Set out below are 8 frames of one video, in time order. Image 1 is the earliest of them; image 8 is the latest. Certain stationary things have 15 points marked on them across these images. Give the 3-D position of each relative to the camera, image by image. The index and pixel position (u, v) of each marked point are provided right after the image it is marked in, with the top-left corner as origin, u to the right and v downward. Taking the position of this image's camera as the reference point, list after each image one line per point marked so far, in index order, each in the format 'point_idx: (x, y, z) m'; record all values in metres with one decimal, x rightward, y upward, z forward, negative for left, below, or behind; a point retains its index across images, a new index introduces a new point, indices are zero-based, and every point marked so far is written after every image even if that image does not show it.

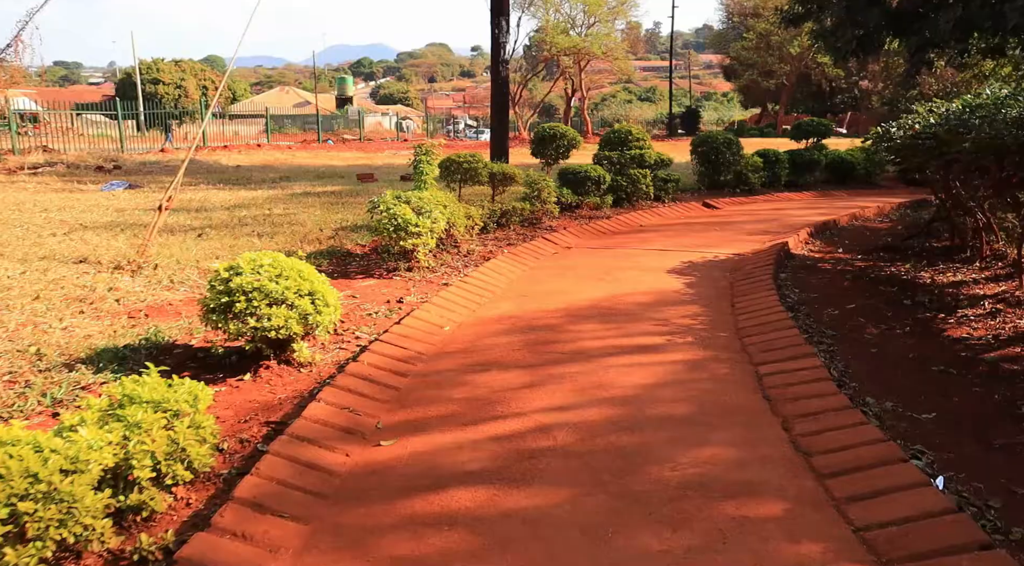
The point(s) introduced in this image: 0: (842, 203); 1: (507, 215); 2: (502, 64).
0: (+4.3, +1.0, +11.0) m
1: (-0.1, +0.6, +7.9) m
2: (-0.1, +3.0, +11.5) m
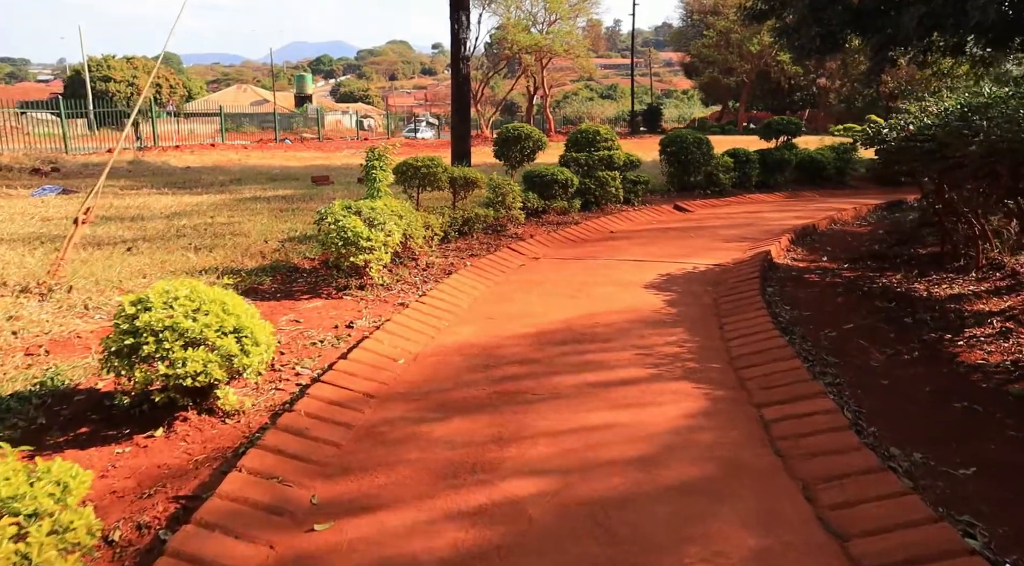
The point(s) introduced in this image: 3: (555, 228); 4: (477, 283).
0: (+3.8, +1.0, +10.7) m
1: (-0.4, +0.5, +7.4) m
2: (-0.6, +2.9, +10.9) m
3: (+0.4, +0.5, +8.1) m
4: (-0.2, 0.0, +5.7) m
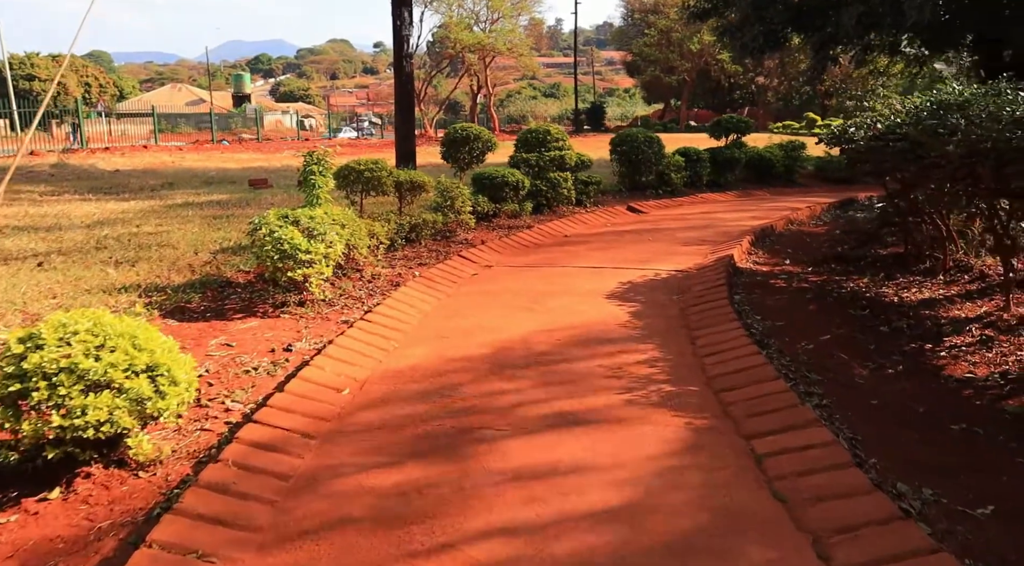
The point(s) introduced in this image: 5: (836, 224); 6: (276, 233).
0: (+3.2, +1.0, +10.5) m
1: (-0.8, +0.4, +6.9) m
2: (-1.3, +2.8, +10.5) m
3: (0.0, +0.4, +7.7) m
4: (-0.5, -0.1, +5.3) m
5: (+3.3, +0.6, +8.7) m
6: (-1.3, +0.3, +4.7) m
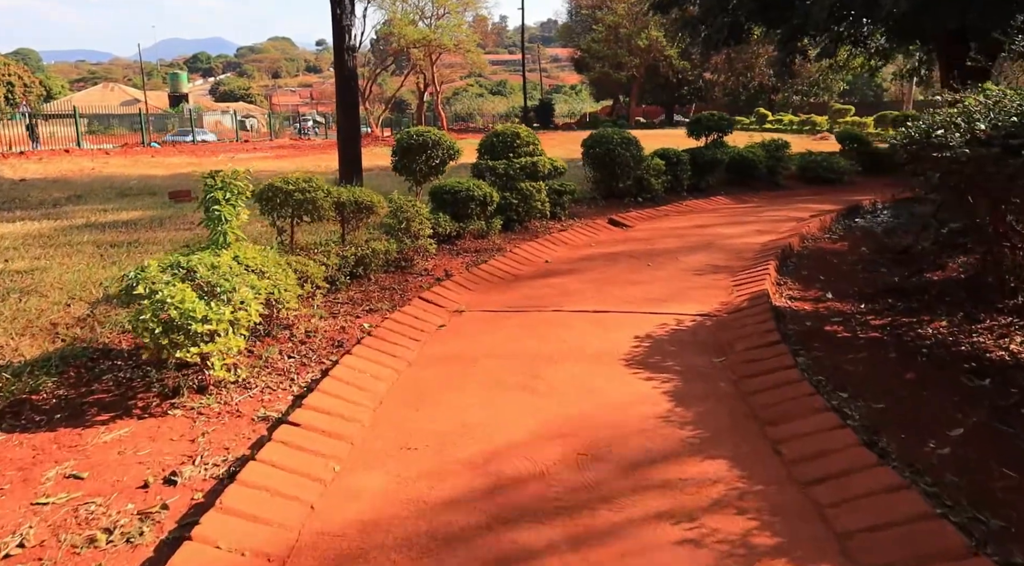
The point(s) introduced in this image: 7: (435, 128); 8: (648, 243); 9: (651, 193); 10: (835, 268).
0: (+2.8, +0.8, +9.3) m
1: (-1.0, +0.1, +5.5) m
2: (-1.7, +2.5, +9.0) m
3: (-0.3, +0.1, +6.3) m
4: (-0.6, -0.4, +3.9) m
5: (+3.0, +0.4, +7.5) m
6: (-1.4, 0.0, +3.3) m
7: (-0.6, +1.2, +6.7) m
8: (+1.2, +0.3, +7.3) m
9: (+1.7, +1.1, +10.5) m
10: (+2.4, +0.1, +6.3) m
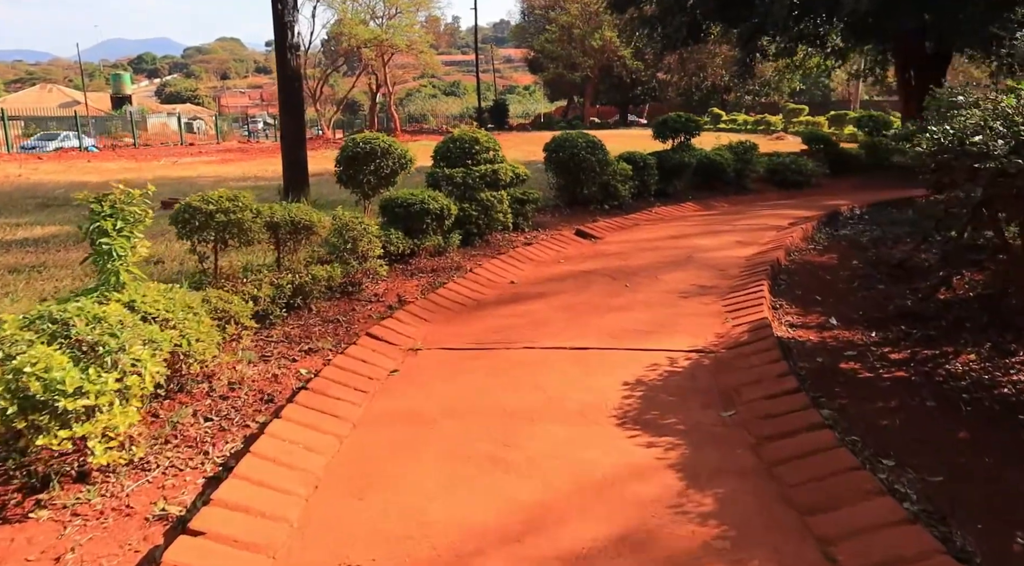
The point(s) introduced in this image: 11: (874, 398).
0: (+2.4, +0.6, +8.7) m
1: (-1.2, 0.0, +4.7) m
2: (-2.2, +2.3, +8.2) m
3: (-0.5, 0.0, +5.6) m
4: (-0.7, -0.6, +3.1) m
5: (+2.7, +0.3, +7.0) m
6: (-1.4, -0.2, +2.5) m
7: (-0.9, +1.1, +6.0) m
8: (+0.9, +0.2, +6.7) m
9: (+1.2, +1.0, +9.9) m
10: (+2.1, 0.0, +5.7) m
11: (+1.5, -0.5, +3.4) m
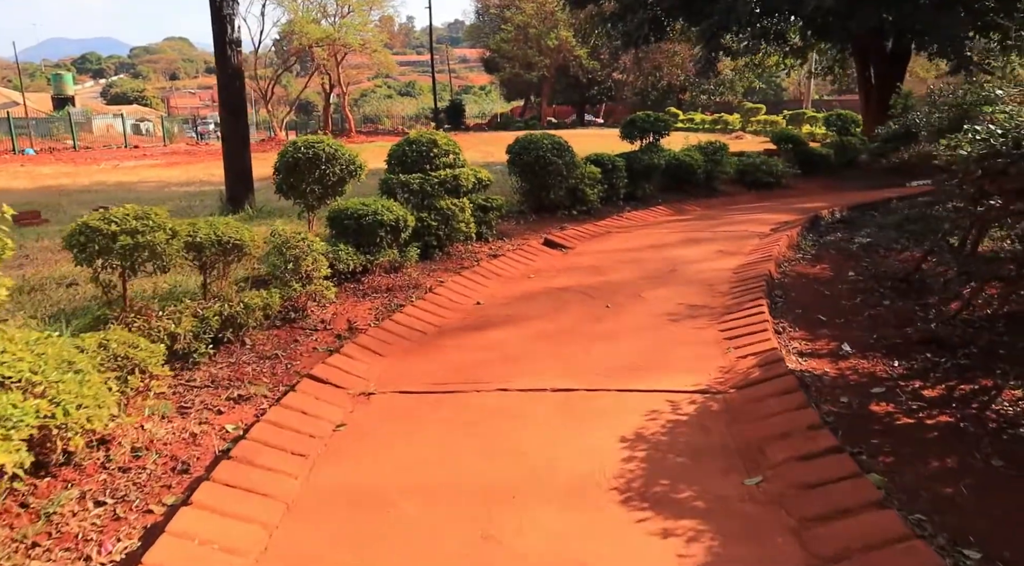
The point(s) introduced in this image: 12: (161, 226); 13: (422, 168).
0: (+2.0, +0.5, +8.1) m
1: (-1.3, -0.2, +4.0) m
2: (-2.5, +2.1, +7.4) m
3: (-0.7, -0.2, +4.9) m
4: (-0.8, -0.7, +2.4) m
5: (+2.4, +0.2, +6.4) m
6: (-1.5, -0.4, +1.7) m
7: (-1.1, +0.9, +5.2) m
8: (+0.6, +0.1, +6.1) m
9: (+0.8, +0.9, +9.3) m
10: (+1.9, -0.1, +5.1) m
11: (+1.4, -0.6, +2.8) m
12: (-1.5, +0.3, +3.6) m
13: (-0.7, +0.9, +6.8) m
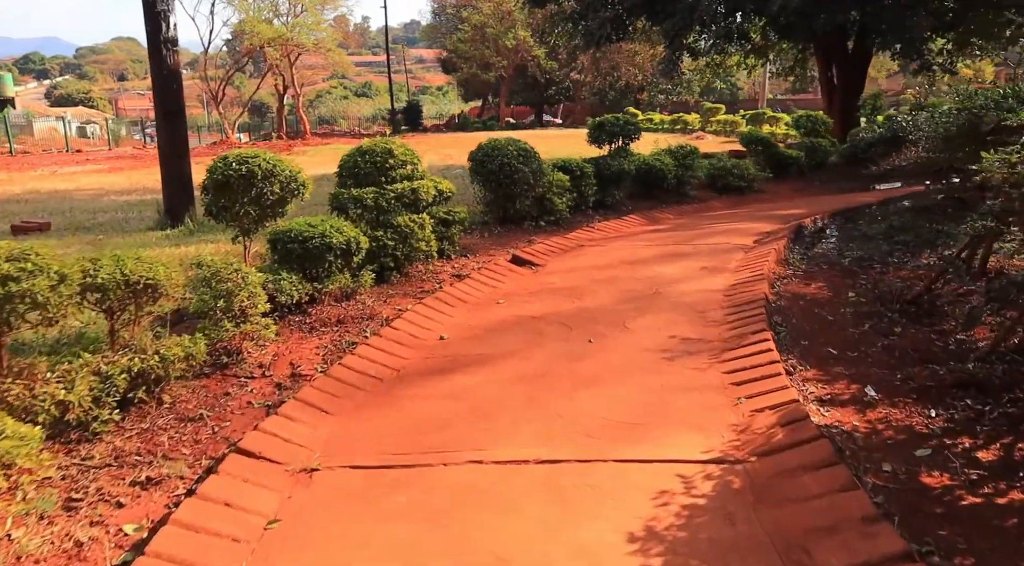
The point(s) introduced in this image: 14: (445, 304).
0: (+1.7, +0.4, +7.6) m
1: (-1.4, -0.4, +3.3) m
2: (-2.8, +1.9, +6.6) m
3: (-0.9, -0.3, +4.2) m
4: (-0.8, -0.9, +1.7) m
5: (+2.2, 0.0, +5.9) m
6: (-1.5, -0.5, +1.0) m
7: (-1.3, +0.7, +4.5) m
8: (+0.4, -0.1, +5.5) m
9: (+0.4, +0.7, +8.6) m
10: (+1.8, -0.3, +4.6) m
11: (+1.3, -0.7, +2.2) m
12: (-1.6, +0.1, +2.9) m
13: (-1.0, +0.7, +6.1) m
14: (-0.4, -0.1, +5.2) m
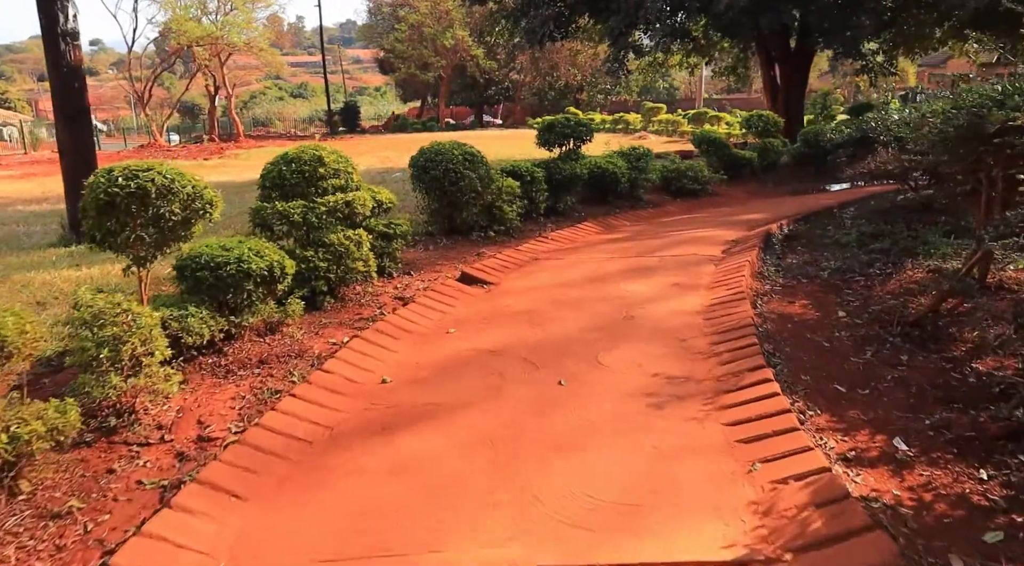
0: (+1.3, +0.3, +7.0) m
1: (-1.5, -0.5, +2.5) m
2: (-3.2, +1.7, +5.7) m
3: (-1.0, -0.5, +3.4) m
4: (-0.8, -1.0, +1.0) m
5: (+1.9, -0.1, +5.3) m
6: (-1.4, -0.7, +0.2) m
7: (-1.5, +0.6, +3.7) m
8: (+0.1, -0.2, +4.8) m
9: (-0.1, +0.6, +8.0) m
10: (+1.6, -0.4, +4.0) m
11: (+1.3, -0.8, +1.6) m
12: (-1.7, -0.1, +2.1) m
13: (-1.3, +0.6, +5.3) m
14: (-0.7, -0.3, +4.5) m
